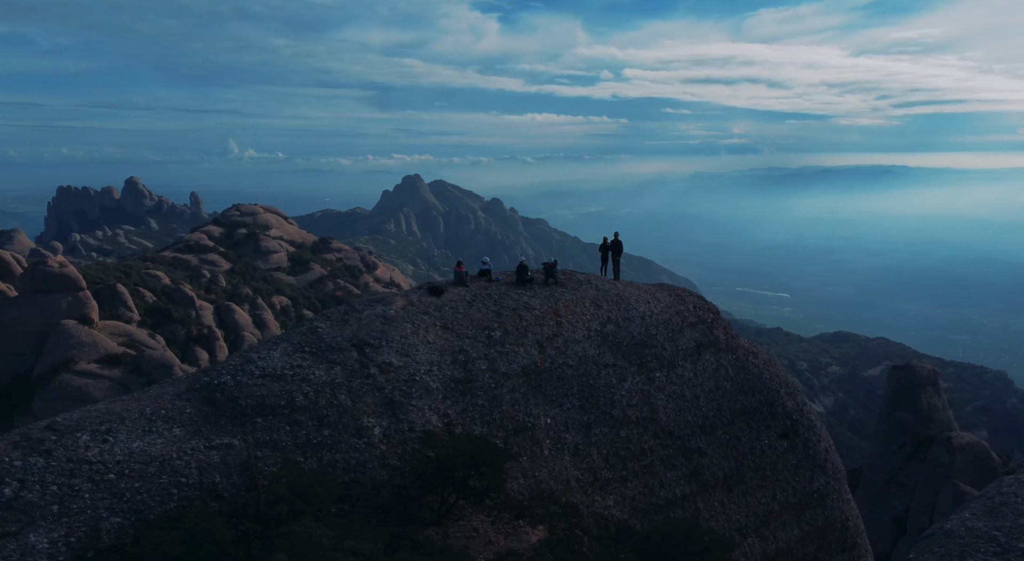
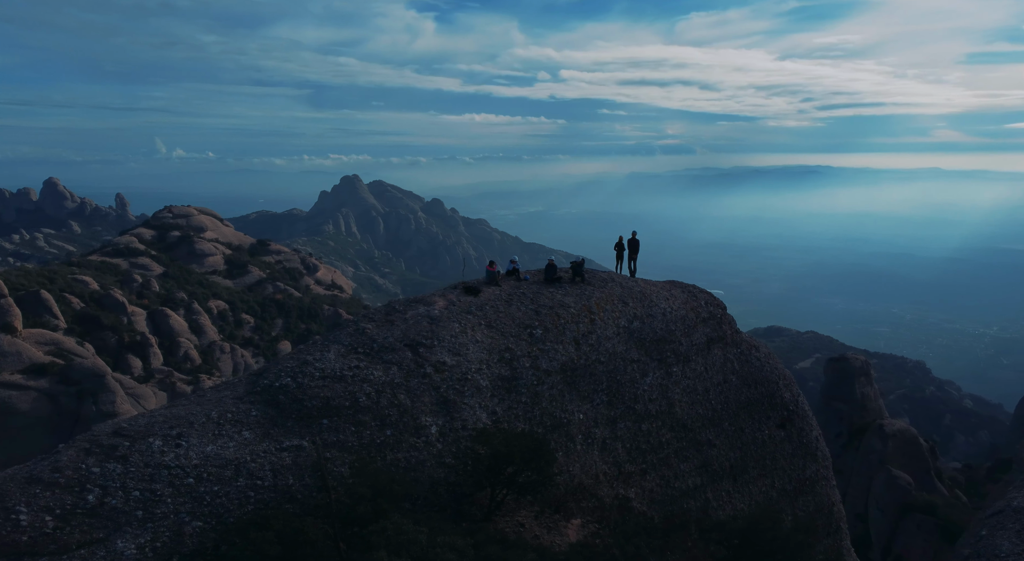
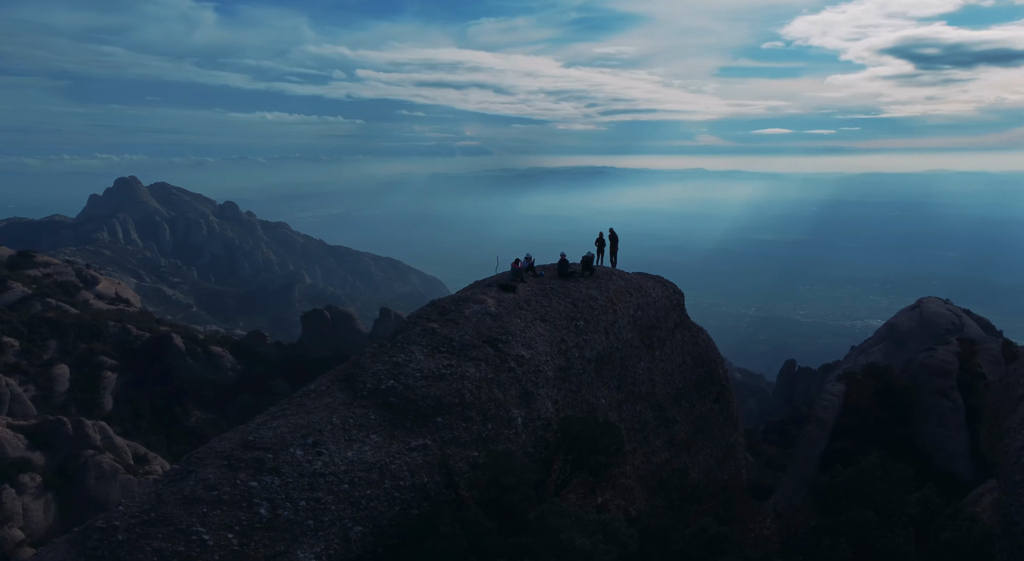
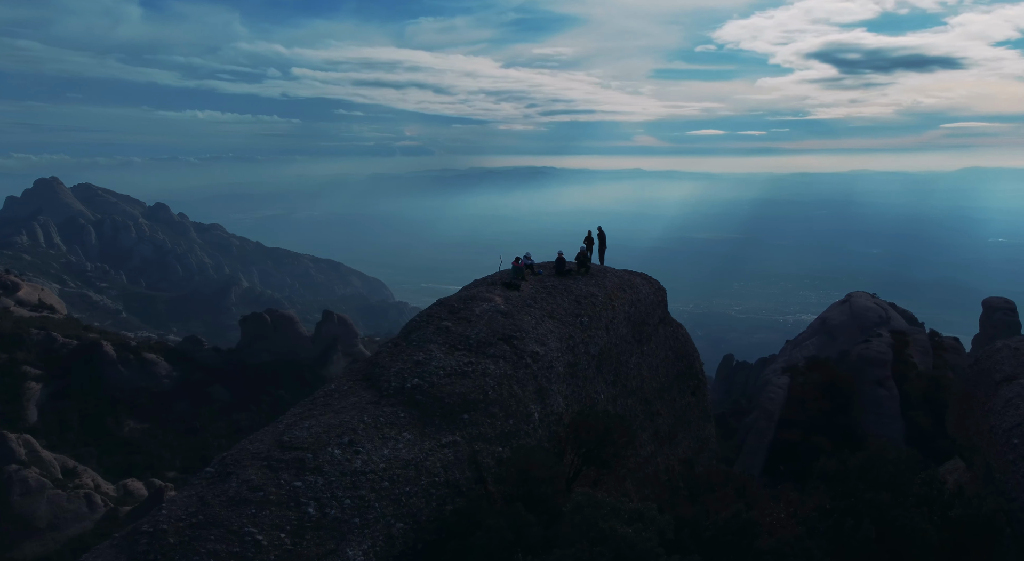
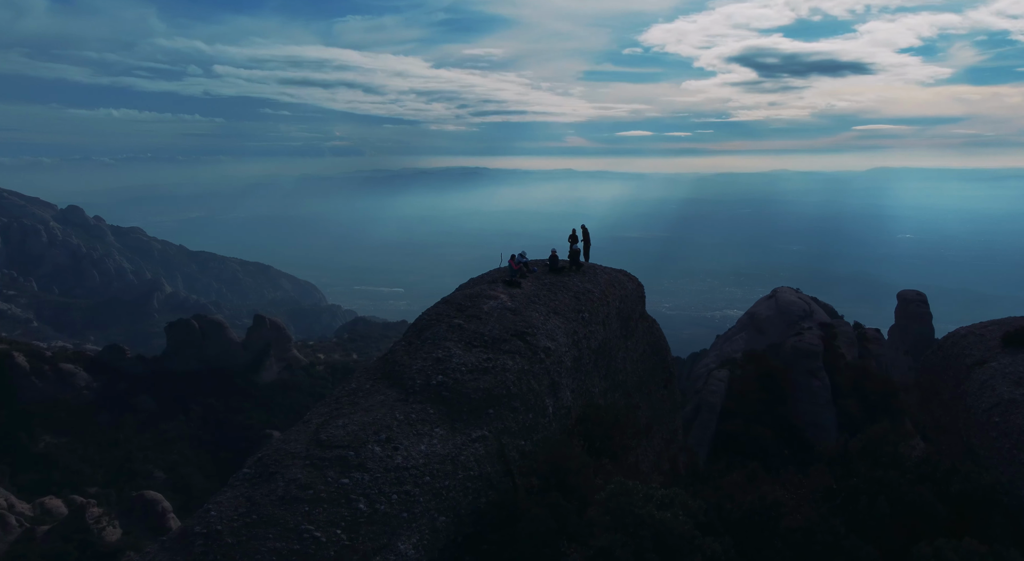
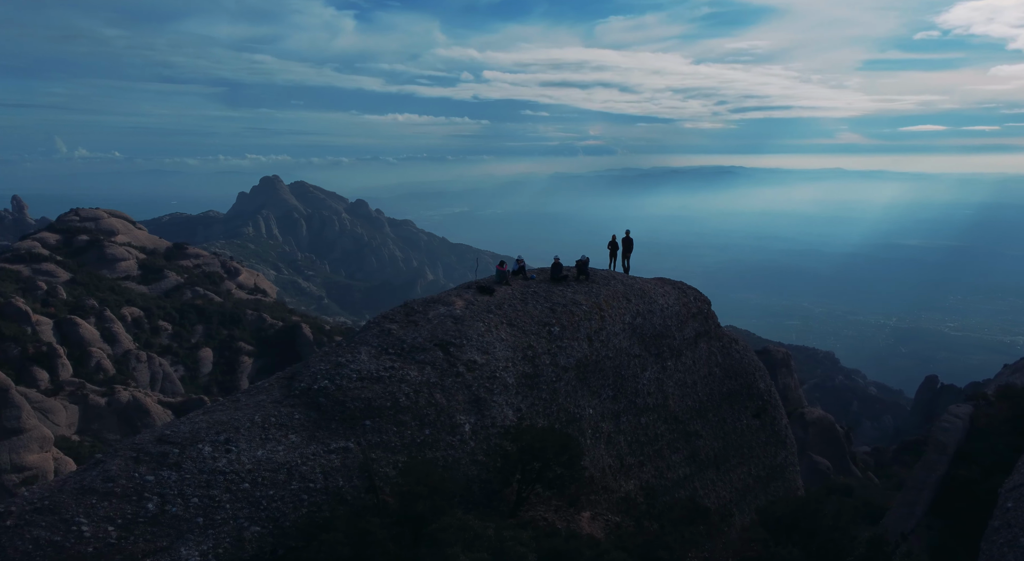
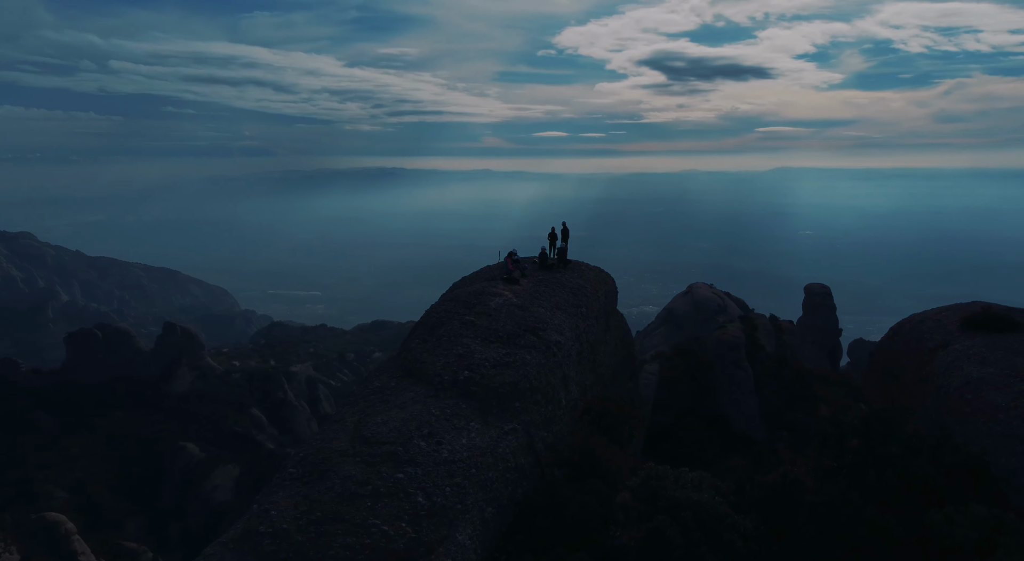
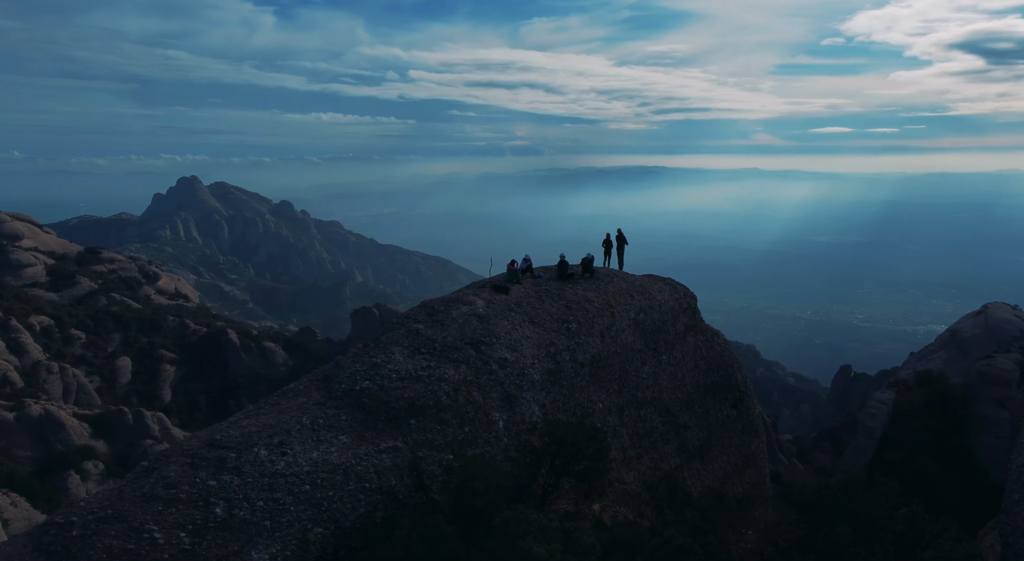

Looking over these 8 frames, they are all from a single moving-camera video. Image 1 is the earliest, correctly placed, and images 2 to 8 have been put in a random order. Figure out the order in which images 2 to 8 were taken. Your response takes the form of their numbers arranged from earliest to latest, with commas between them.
2, 6, 8, 3, 4, 5, 7
